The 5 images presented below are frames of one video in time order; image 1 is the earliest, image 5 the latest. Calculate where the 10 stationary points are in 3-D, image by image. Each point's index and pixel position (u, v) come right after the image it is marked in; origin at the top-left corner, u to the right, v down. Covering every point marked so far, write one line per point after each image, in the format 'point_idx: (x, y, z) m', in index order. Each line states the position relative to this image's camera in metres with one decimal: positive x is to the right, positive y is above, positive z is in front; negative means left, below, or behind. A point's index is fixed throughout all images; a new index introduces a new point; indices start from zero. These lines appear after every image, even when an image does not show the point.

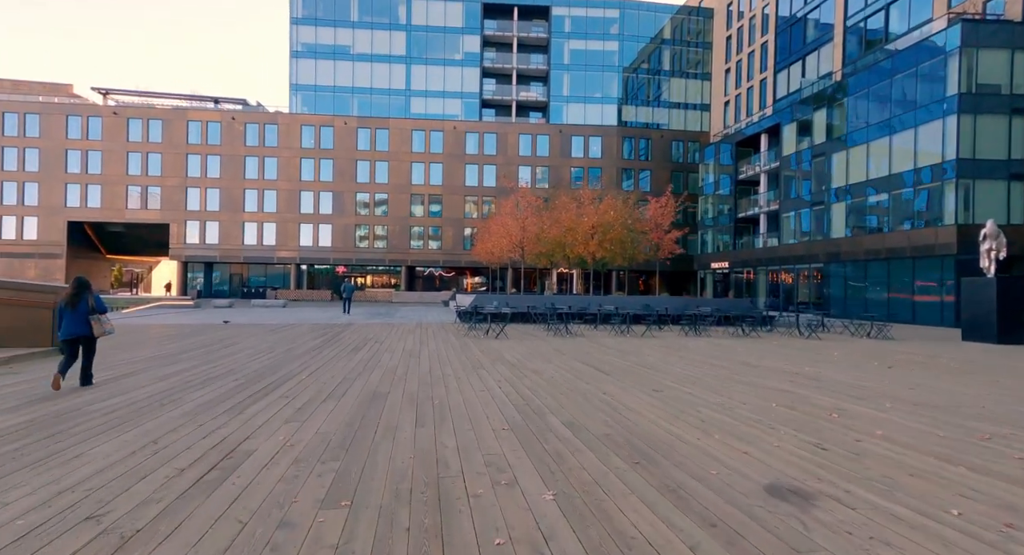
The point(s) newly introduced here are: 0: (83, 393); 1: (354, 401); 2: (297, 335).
0: (-6.4, -1.8, +7.7) m
1: (-2.1, -1.7, +6.8) m
2: (-7.5, -2.1, +17.9) m
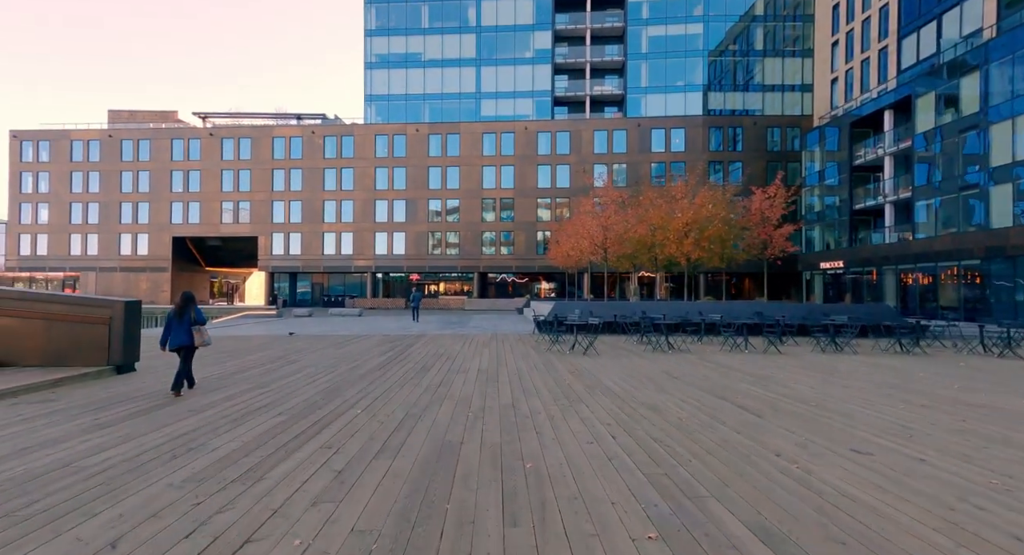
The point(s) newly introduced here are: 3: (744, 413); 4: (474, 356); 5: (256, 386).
0: (-5.1, -1.9, +6.4) m
1: (-0.9, -1.8, +4.9) m
2: (-4.7, -2.4, +16.6) m
3: (+3.0, -1.7, +6.6) m
4: (-1.1, -2.2, +13.9) m
5: (-5.0, -2.1, +10.0) m
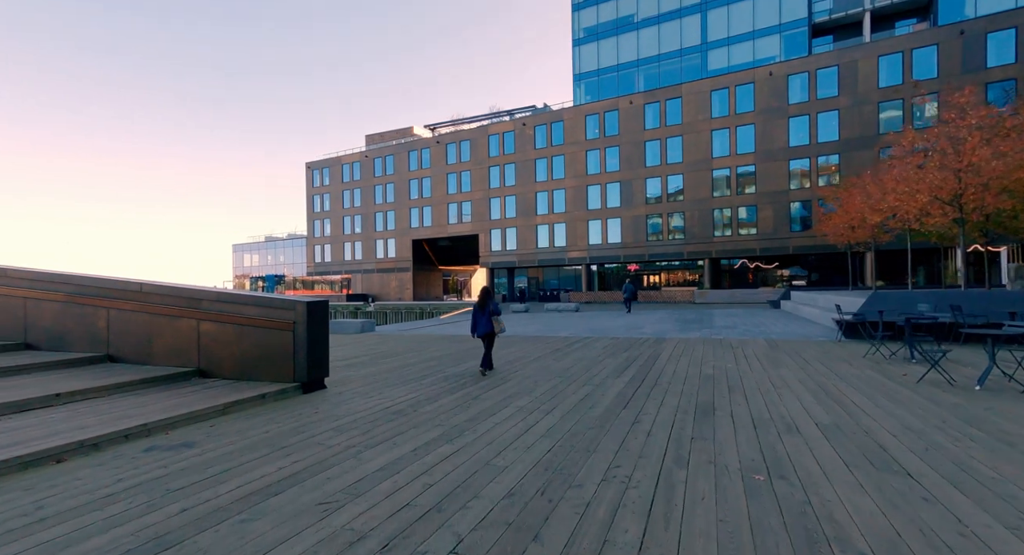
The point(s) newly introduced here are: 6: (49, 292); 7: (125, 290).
0: (-2.4, -1.9, +3.0) m
1: (+0.9, -1.6, +0.1) m
2: (+2.0, -2.1, +12.3) m
3: (+5.1, -1.4, 0.0) m
4: (+4.3, -1.8, +8.4) m
5: (-0.9, -2.0, +6.3) m
6: (-11.2, -0.4, +12.5) m
7: (-9.0, -0.3, +11.9) m
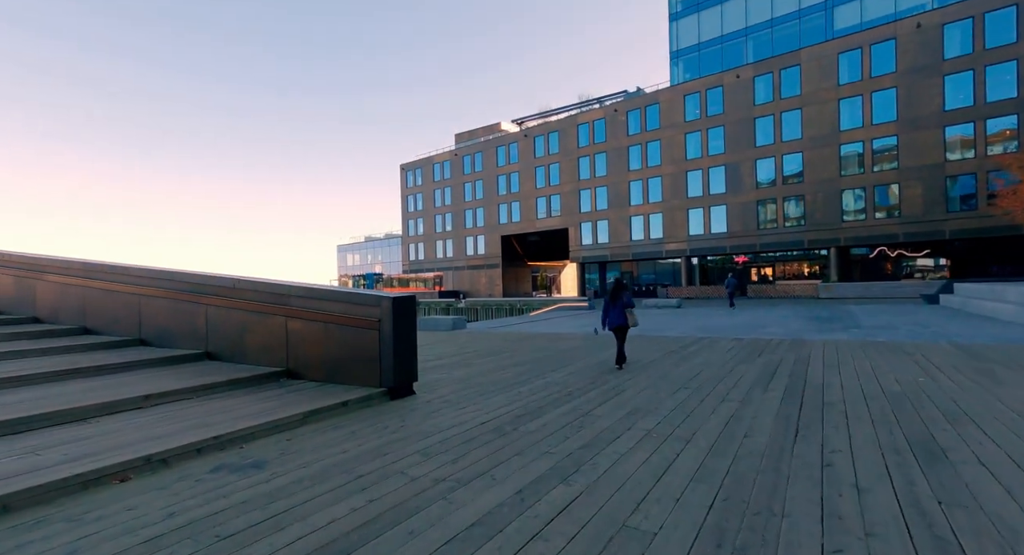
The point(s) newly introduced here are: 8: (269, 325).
0: (-1.6, -1.8, +1.7) m
1: (+1.1, -1.5, -1.7) m
2: (+4.3, -1.9, +10.1) m
3: (+5.2, -1.3, -2.5) m
4: (+5.9, -1.6, +5.9) m
5: (+0.4, -1.9, +4.7) m
6: (-8.8, -0.3, +12.5) m
7: (-6.7, -0.2, +11.6) m
8: (-5.2, -1.0, +10.8) m
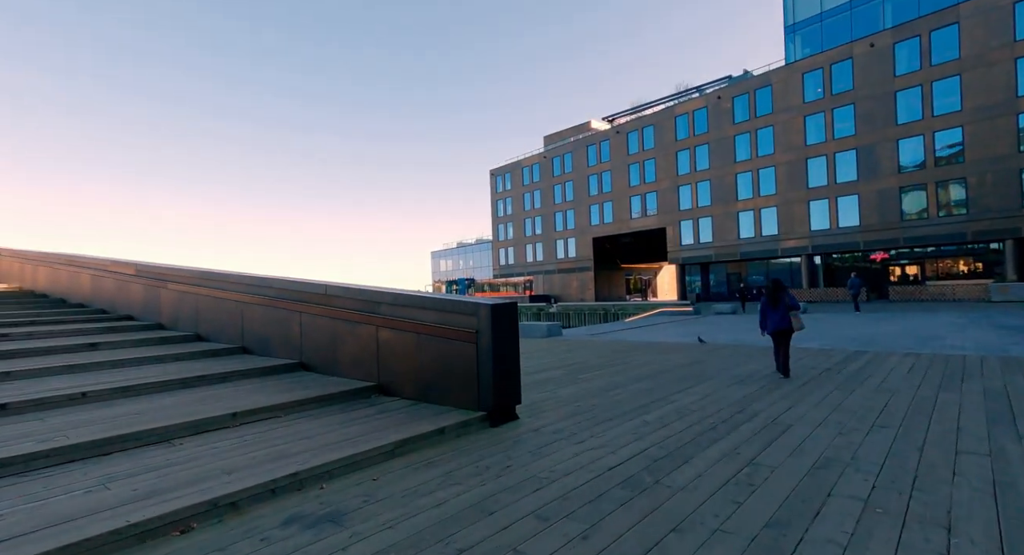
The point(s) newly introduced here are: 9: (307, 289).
0: (-1.0, -1.8, +0.3) m
1: (+1.0, -1.5, -3.6) m
2: (+6.2, -1.8, +7.5) m
3: (+4.9, -1.2, -5.0) m
4: (+7.1, -1.5, +3.1) m
5: (+1.5, -1.9, +2.9) m
6: (-6.2, -0.5, +12.2) m
7: (-4.3, -0.4, +10.9) m
8: (-3.0, -1.1, +9.9) m
9: (-4.4, -0.3, +11.0) m
